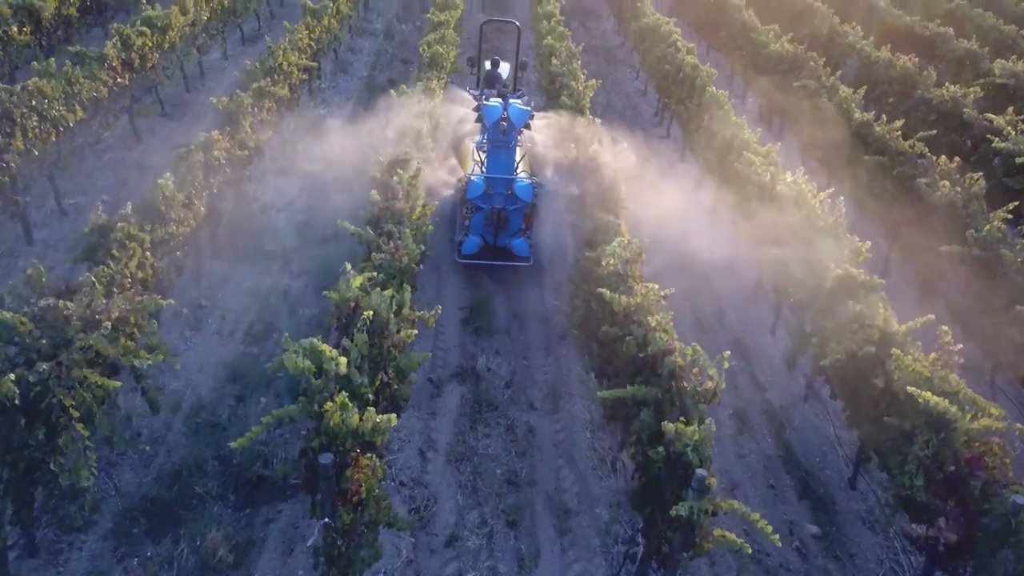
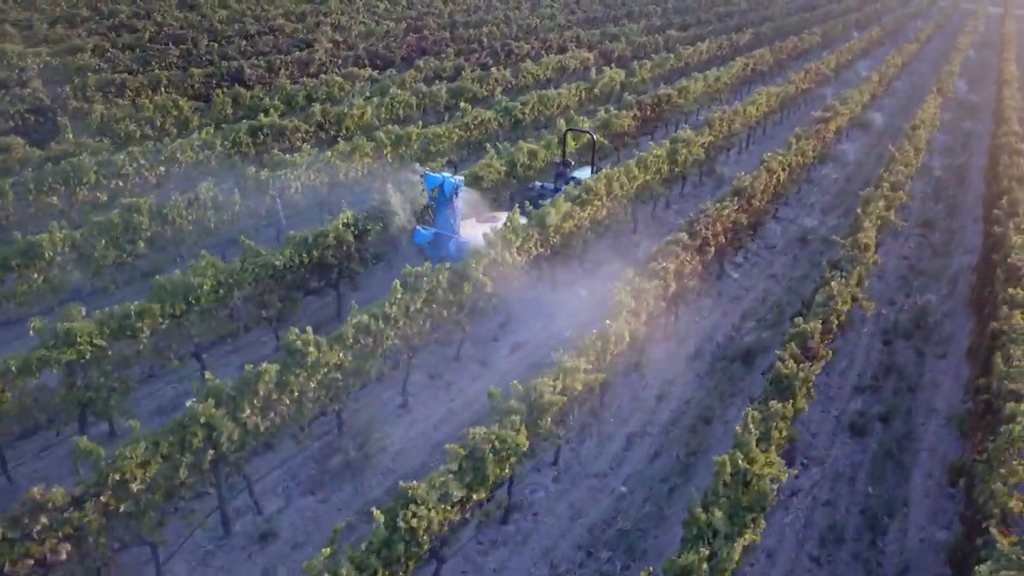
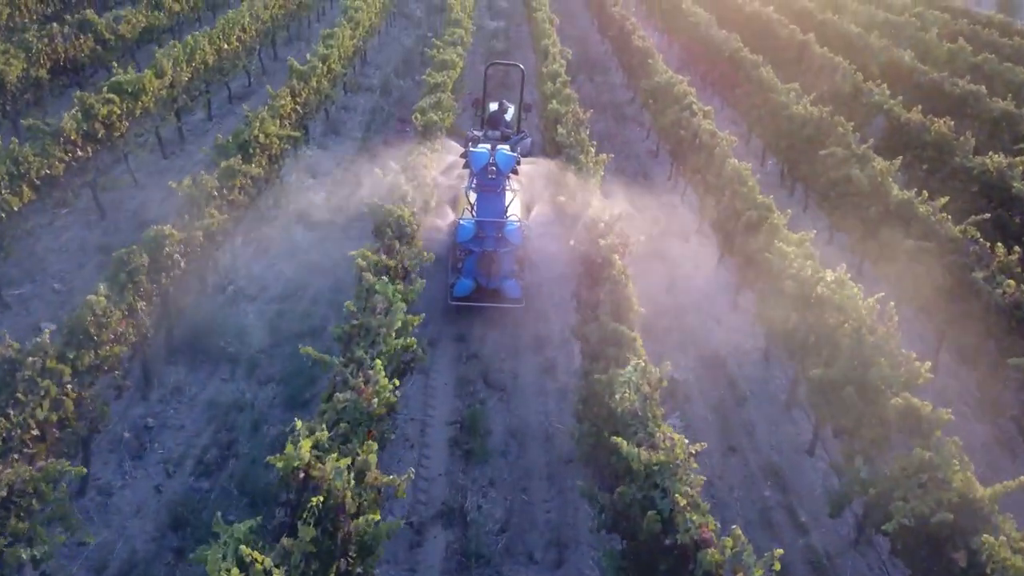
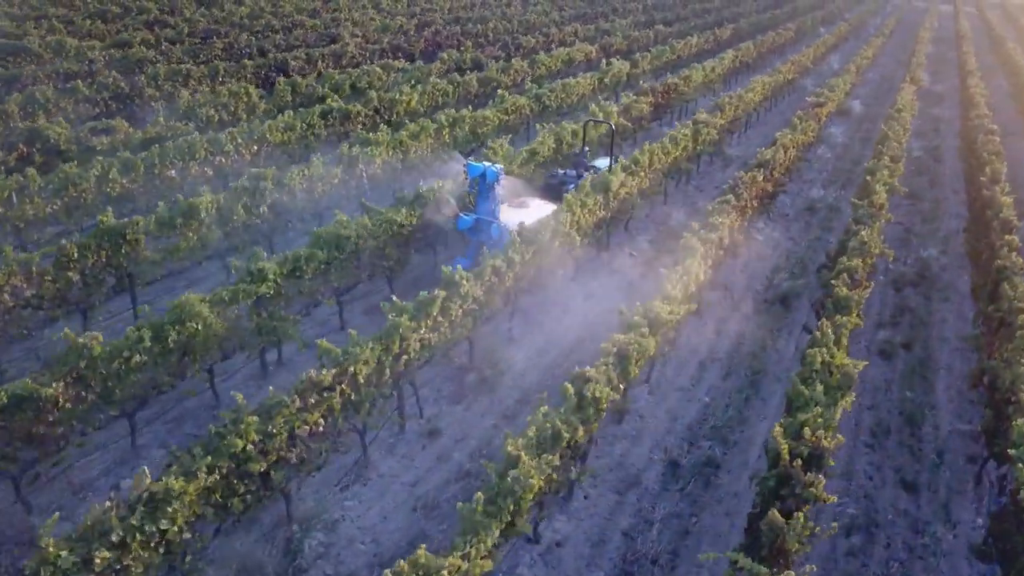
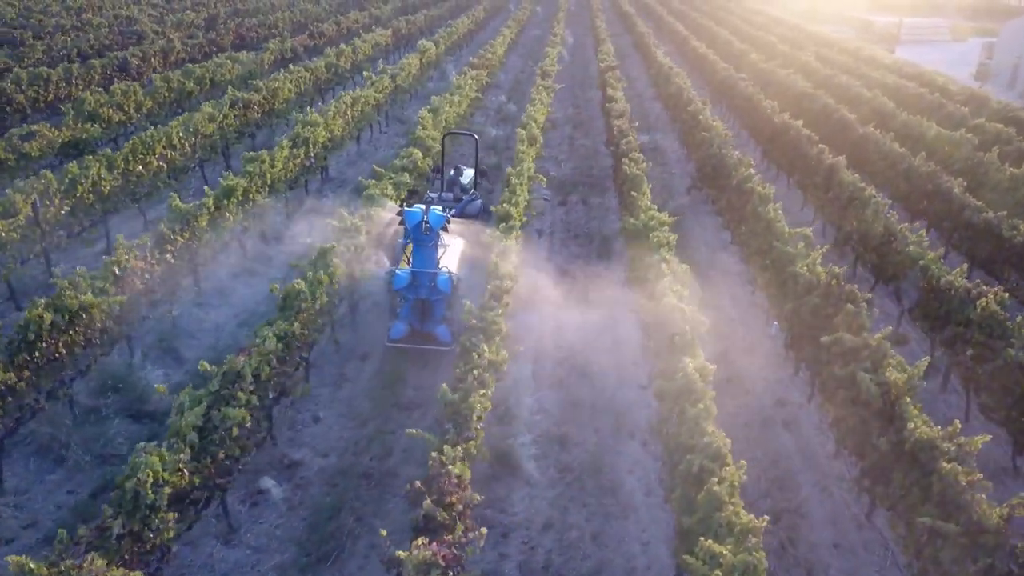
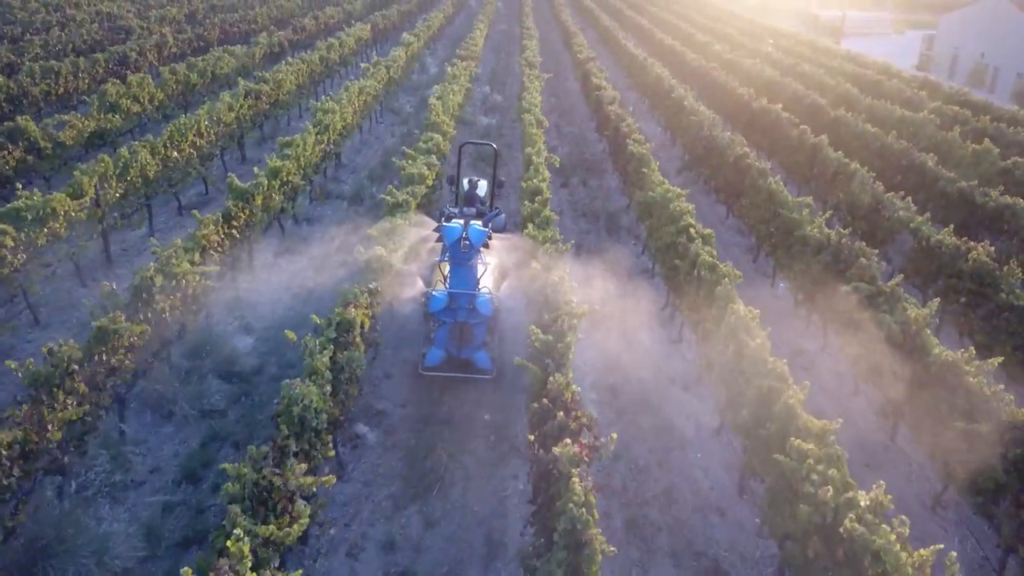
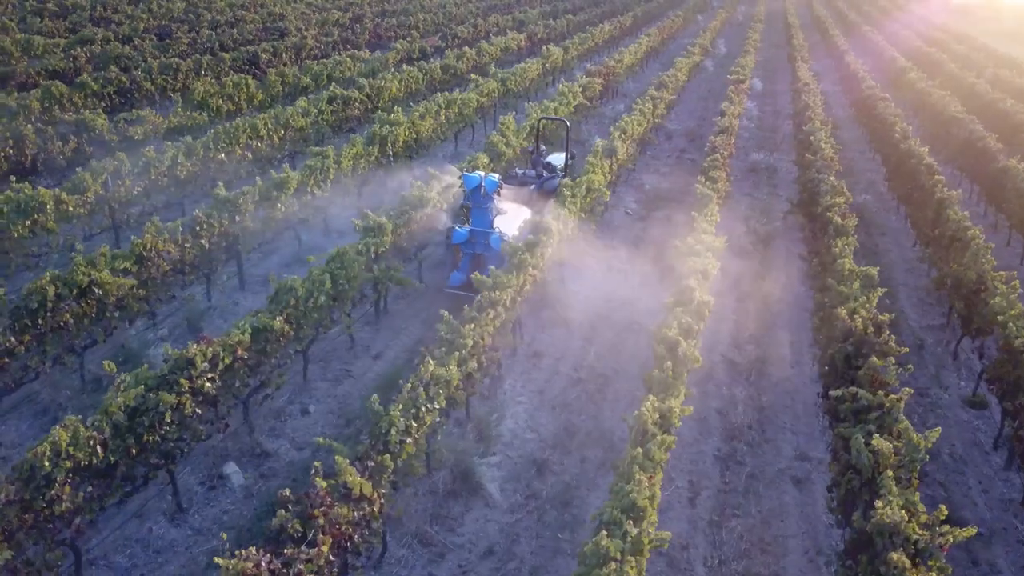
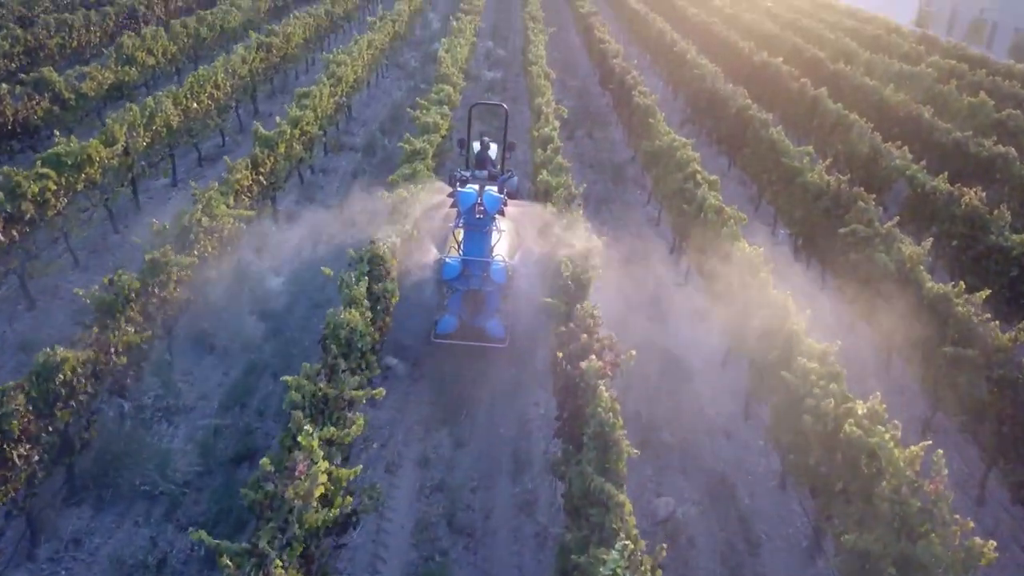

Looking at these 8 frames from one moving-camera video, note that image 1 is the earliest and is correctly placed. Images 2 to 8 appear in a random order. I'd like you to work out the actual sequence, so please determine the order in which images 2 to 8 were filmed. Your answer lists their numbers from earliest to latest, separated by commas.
3, 8, 6, 5, 7, 4, 2
